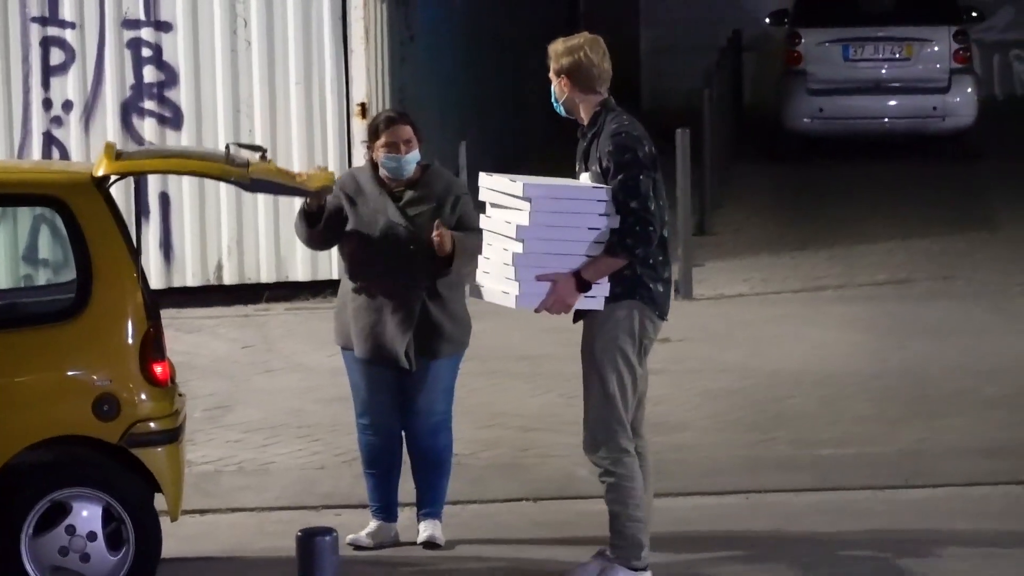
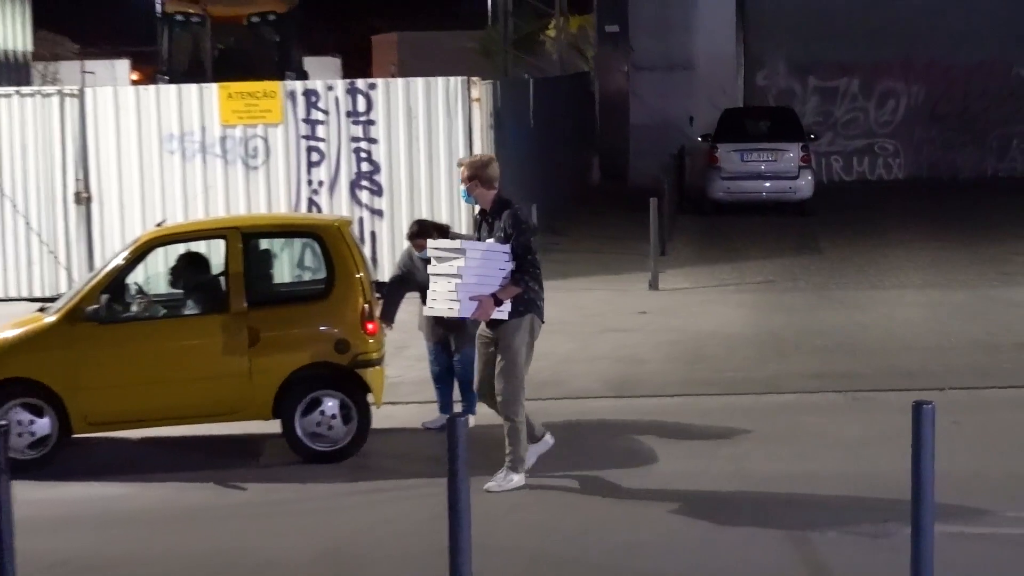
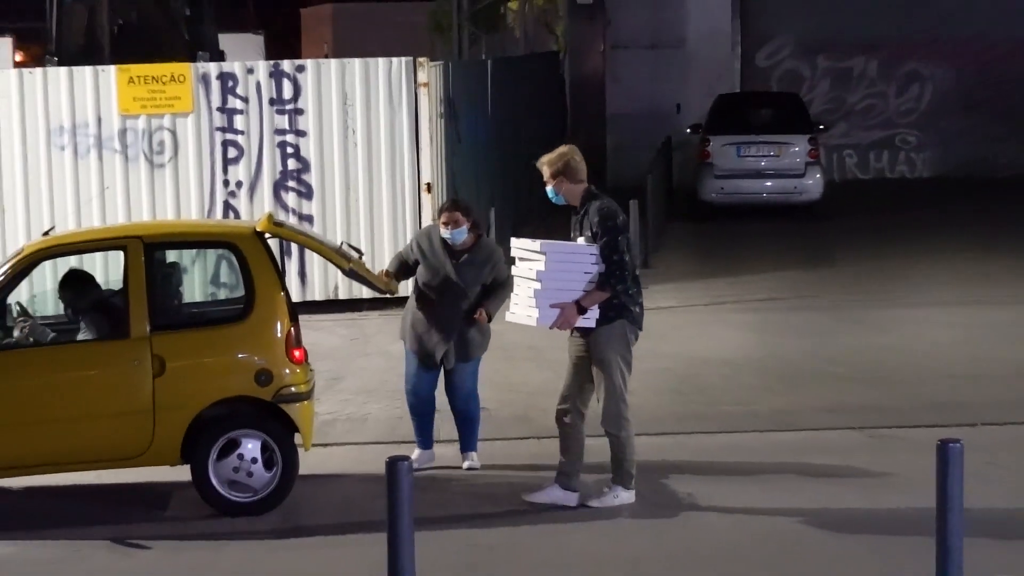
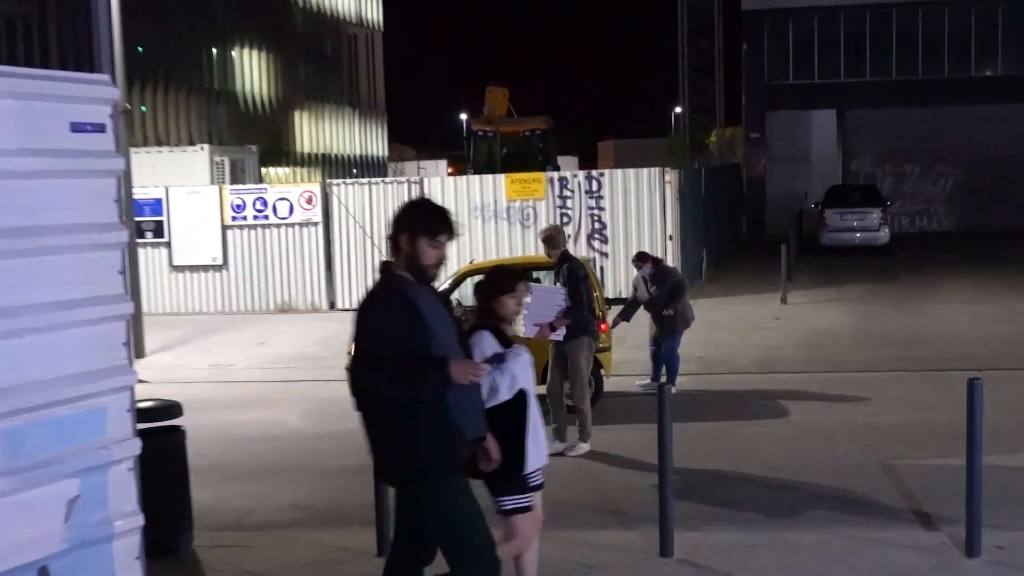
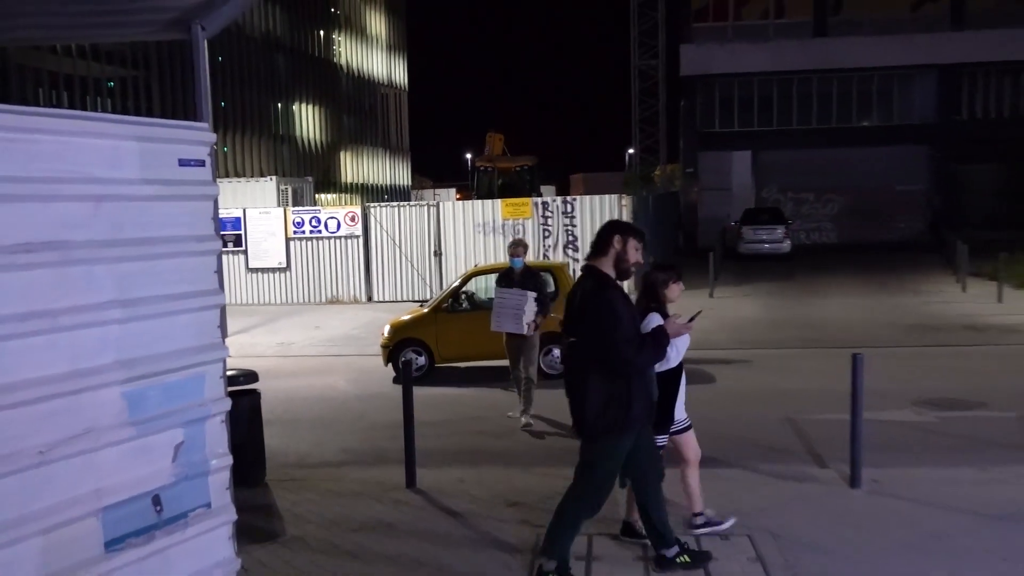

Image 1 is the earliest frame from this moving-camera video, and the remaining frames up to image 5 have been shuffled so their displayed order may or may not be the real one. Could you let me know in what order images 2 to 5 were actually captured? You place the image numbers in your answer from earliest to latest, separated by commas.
3, 2, 4, 5
